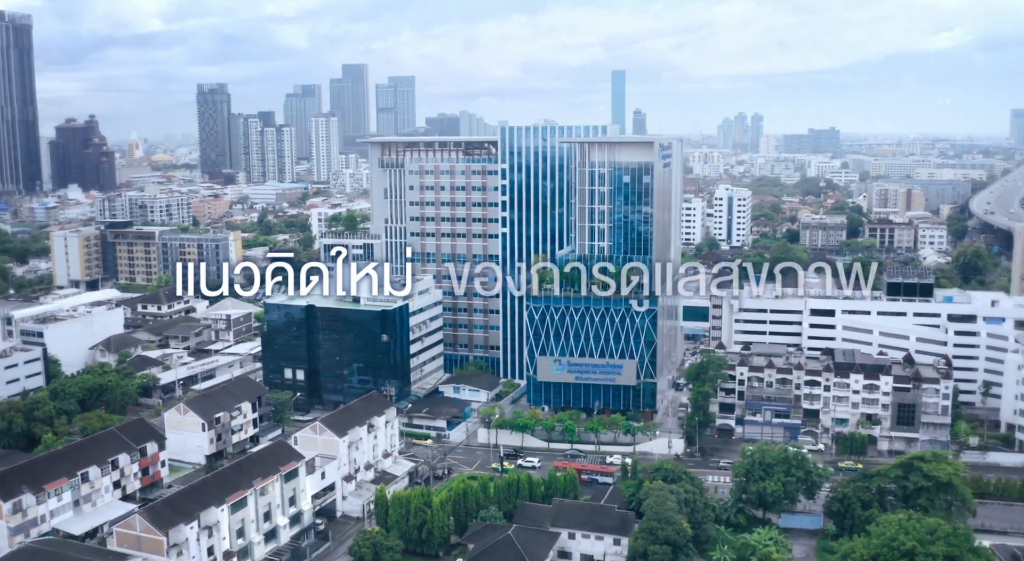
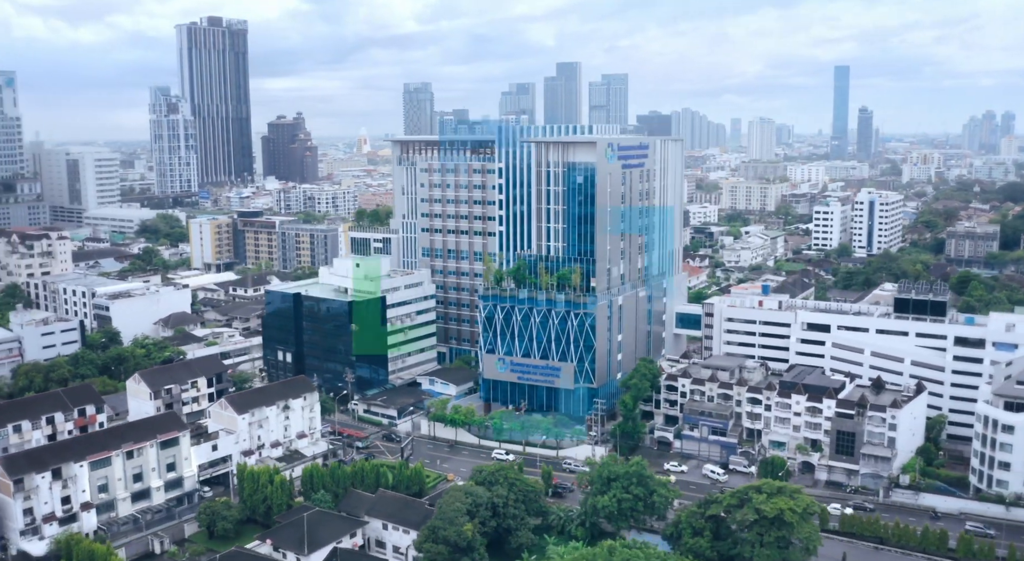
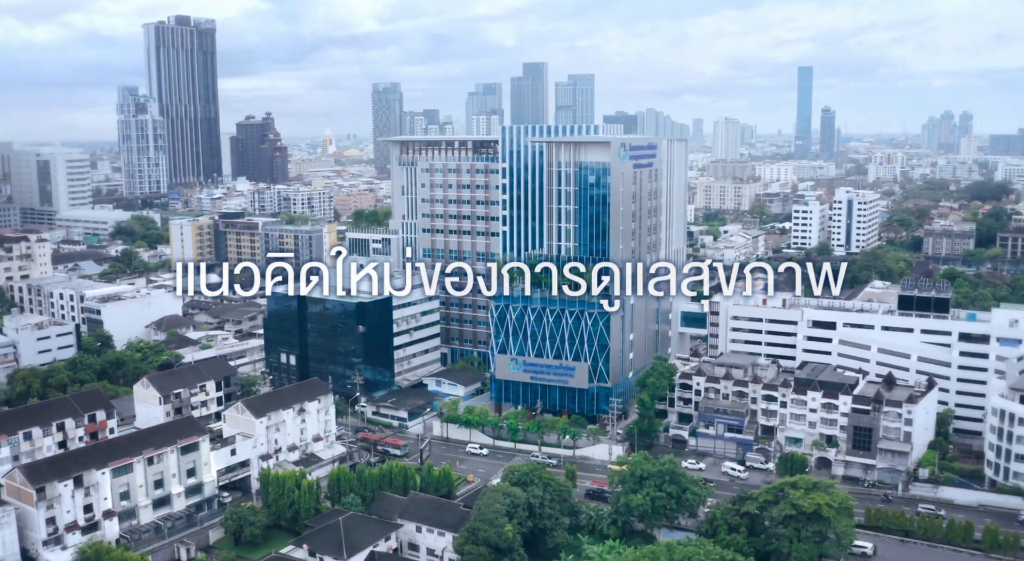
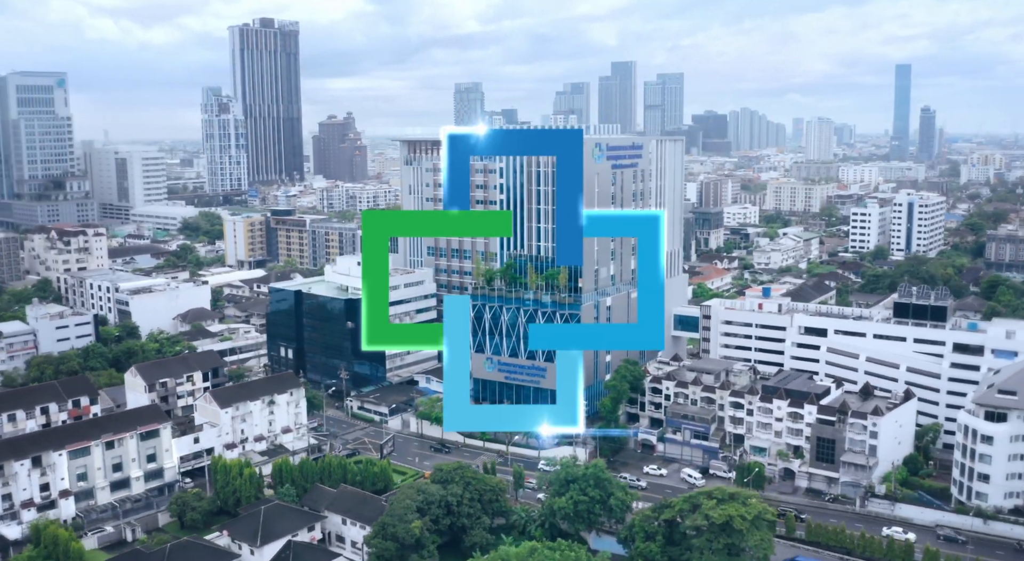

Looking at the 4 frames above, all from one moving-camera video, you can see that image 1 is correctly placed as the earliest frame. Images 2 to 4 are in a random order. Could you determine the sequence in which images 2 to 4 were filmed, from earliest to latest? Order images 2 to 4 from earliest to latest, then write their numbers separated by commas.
3, 2, 4
